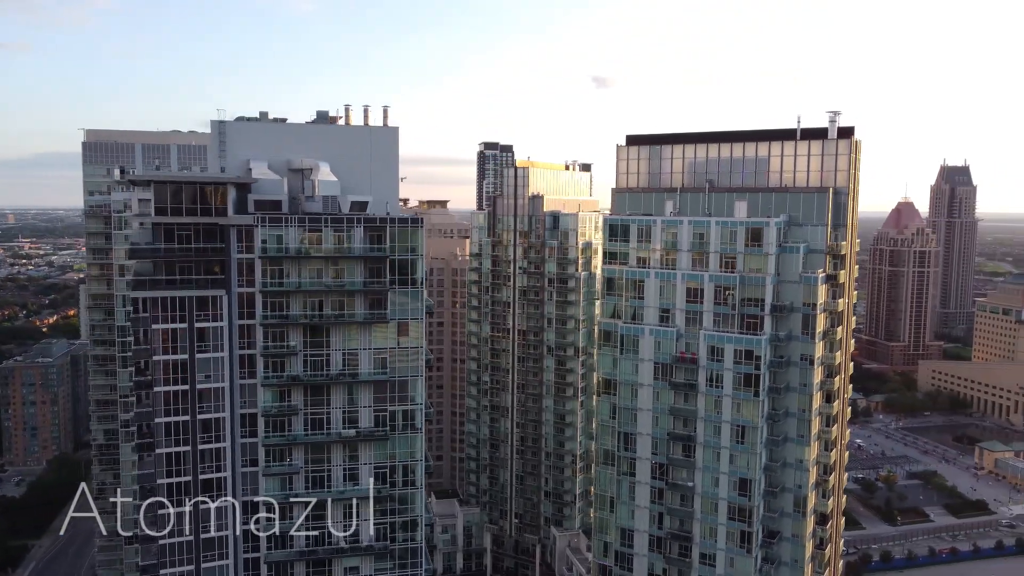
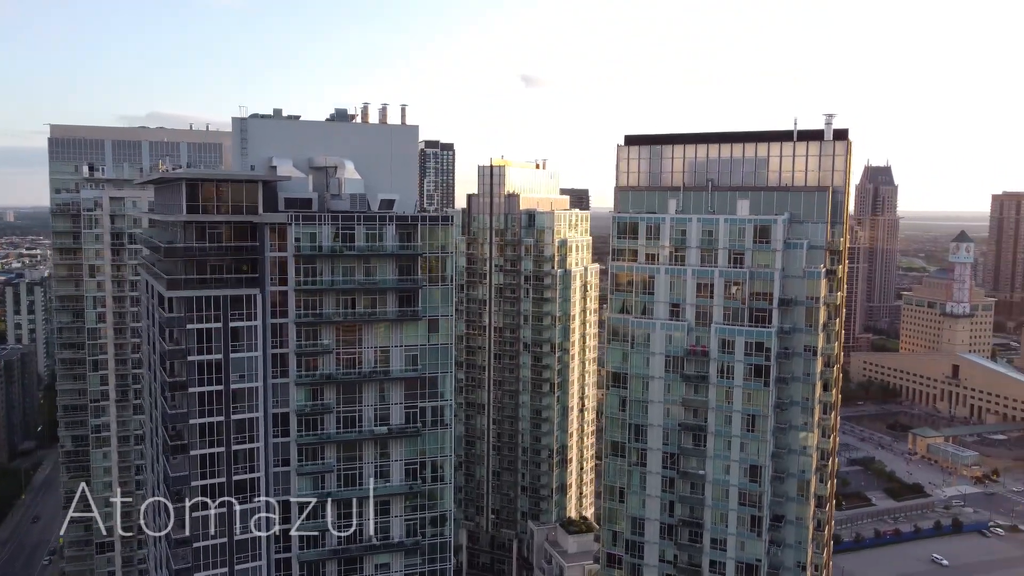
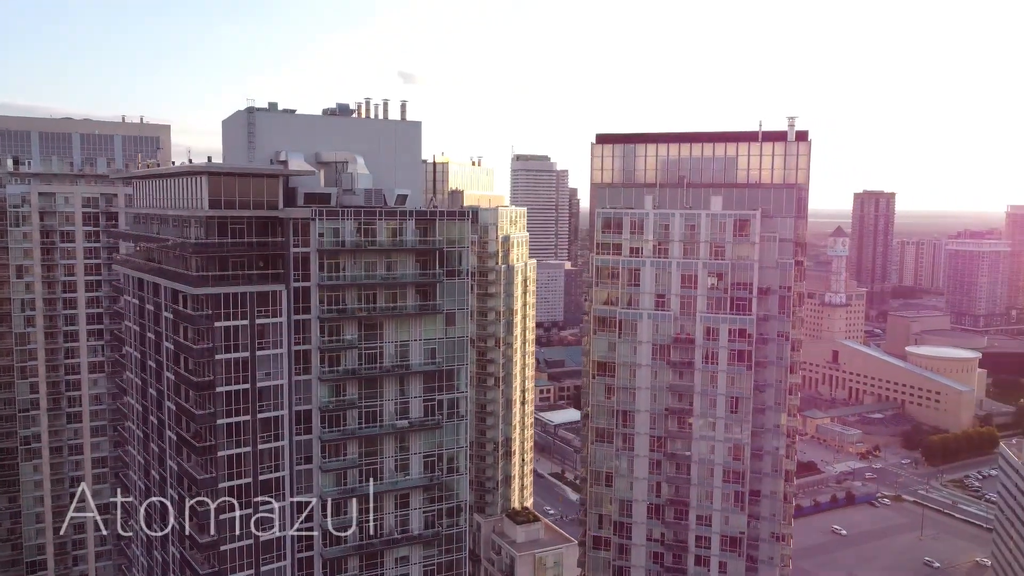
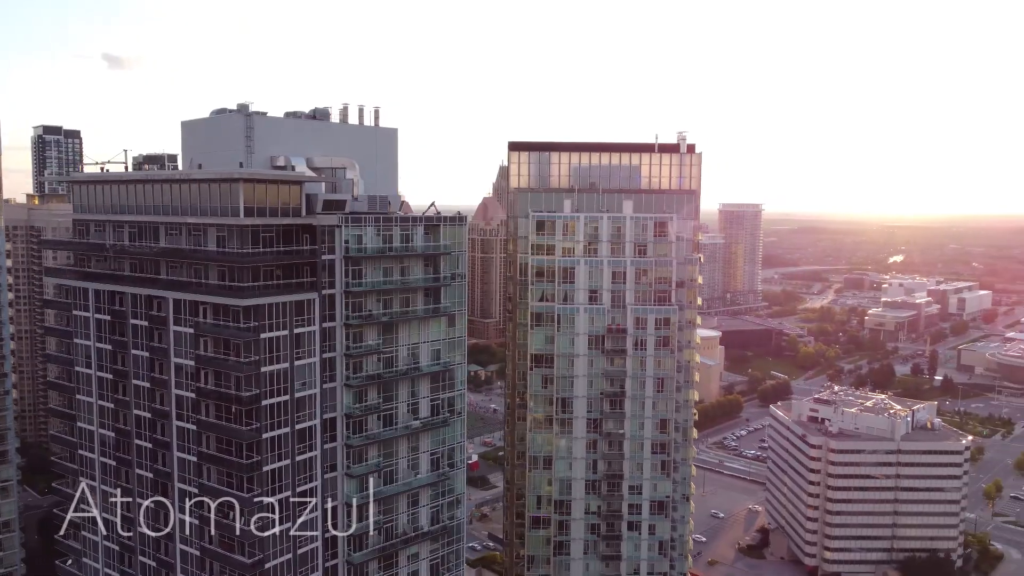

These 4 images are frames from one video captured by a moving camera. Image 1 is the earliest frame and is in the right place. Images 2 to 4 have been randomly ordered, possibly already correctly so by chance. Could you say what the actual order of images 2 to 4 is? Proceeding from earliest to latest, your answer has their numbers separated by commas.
2, 3, 4
